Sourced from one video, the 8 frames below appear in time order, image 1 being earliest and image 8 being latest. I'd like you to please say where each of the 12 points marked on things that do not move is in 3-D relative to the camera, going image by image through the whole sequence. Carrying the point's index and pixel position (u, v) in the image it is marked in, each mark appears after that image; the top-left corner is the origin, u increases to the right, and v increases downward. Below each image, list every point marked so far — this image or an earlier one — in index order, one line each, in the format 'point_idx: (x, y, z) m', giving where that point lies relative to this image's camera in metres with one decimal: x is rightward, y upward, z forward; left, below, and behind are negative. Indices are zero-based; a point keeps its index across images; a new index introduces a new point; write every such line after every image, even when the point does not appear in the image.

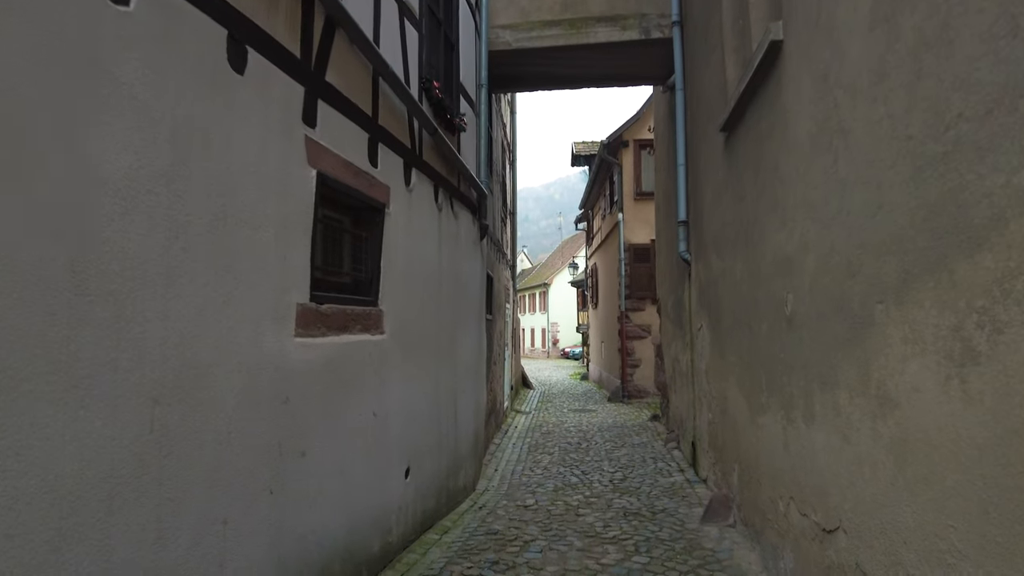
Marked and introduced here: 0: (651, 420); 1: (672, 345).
0: (+2.4, -2.3, +11.1) m
1: (+2.2, -0.8, +8.9) m
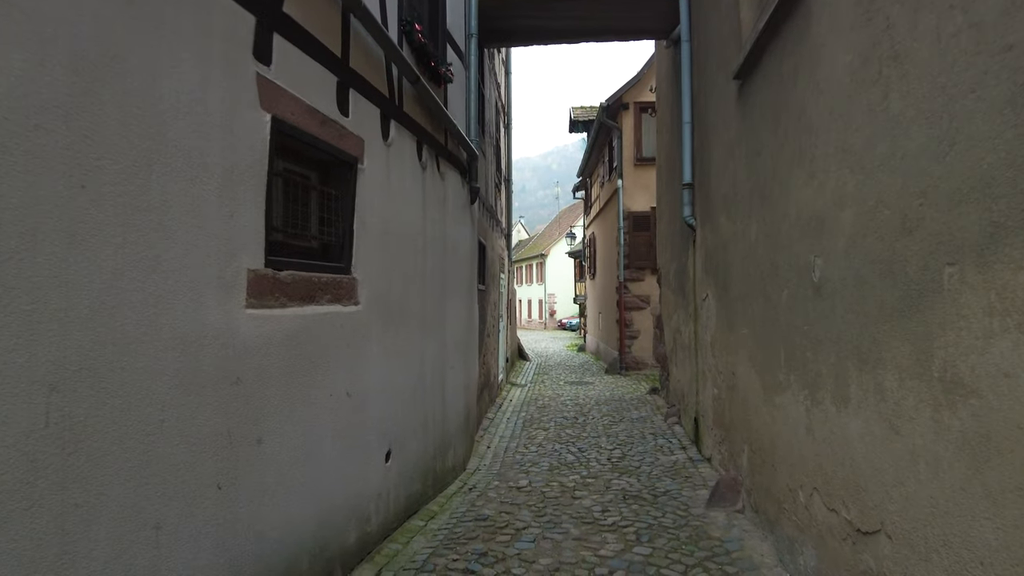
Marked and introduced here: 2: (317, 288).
0: (+2.3, -1.8, +10.8) m
1: (+2.1, -0.4, +8.5) m
2: (-1.0, 0.0, +3.3) m
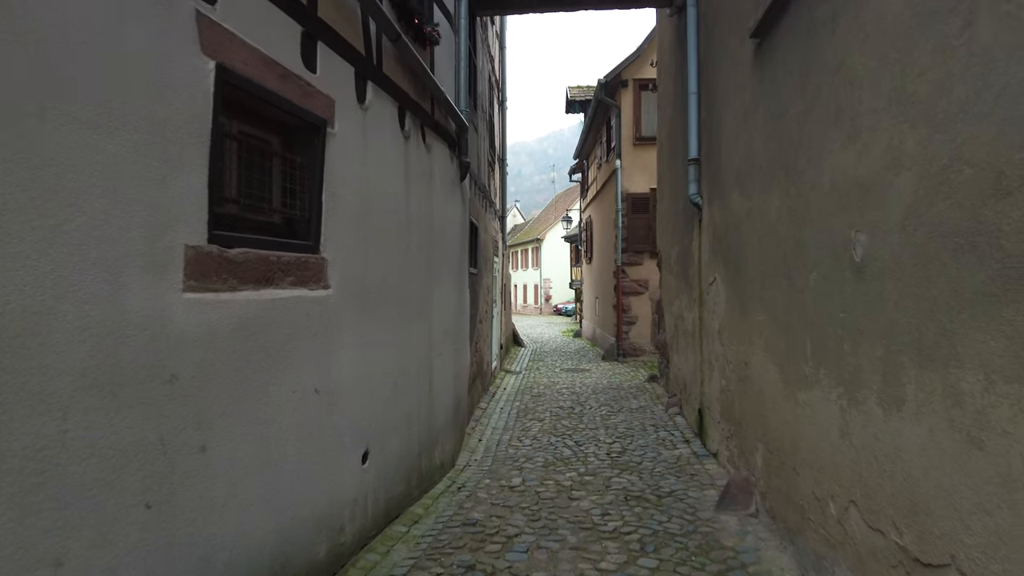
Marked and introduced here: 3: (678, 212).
0: (+2.2, -1.5, +10.4) m
1: (+2.1, -0.2, +8.1) m
2: (-1.1, +0.1, +2.9) m
3: (+2.0, +0.9, +7.8) m
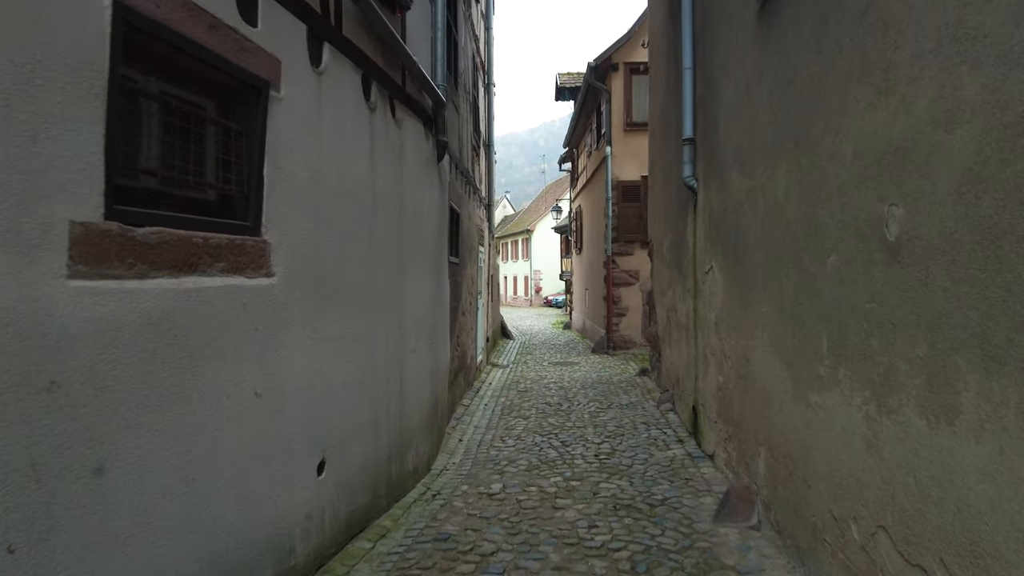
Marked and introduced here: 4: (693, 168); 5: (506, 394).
0: (+2.0, -1.4, +10.0) m
1: (+1.9, 0.0, +7.7) m
2: (-1.2, +0.1, +2.5) m
3: (+1.8, +1.0, +7.4) m
4: (+1.6, +1.1, +5.7) m
5: (-0.1, -1.5, +8.8) m
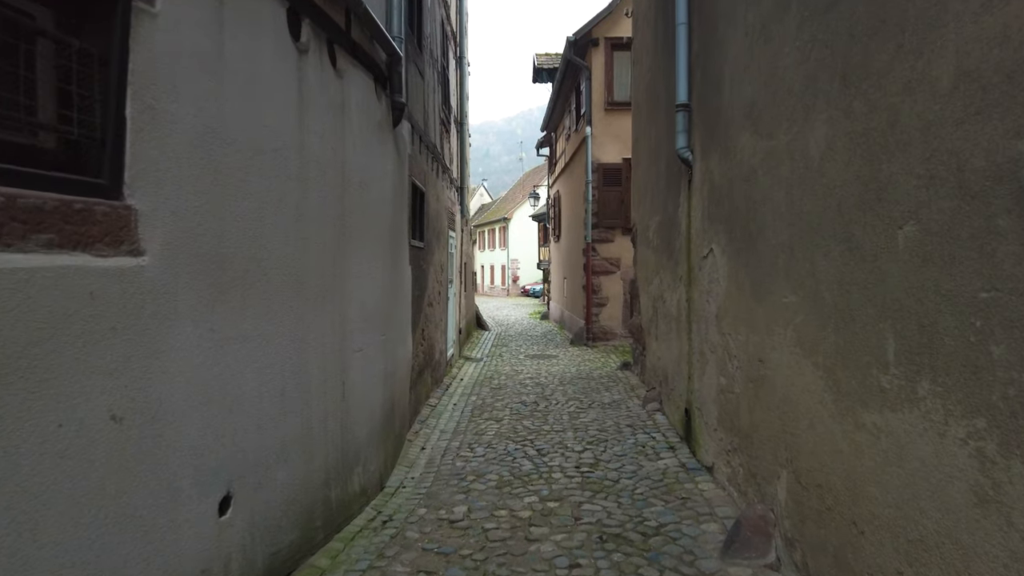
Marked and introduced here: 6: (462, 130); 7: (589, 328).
0: (+1.6, -1.2, +9.4) m
1: (+1.6, +0.1, +7.0) m
2: (-1.3, +0.2, +1.7) m
3: (+1.5, +1.2, +6.7) m
4: (+1.4, +1.2, +5.0) m
5: (-0.4, -1.3, +8.0) m
6: (-0.9, +2.9, +11.7) m
7: (+1.5, -0.8, +12.7) m
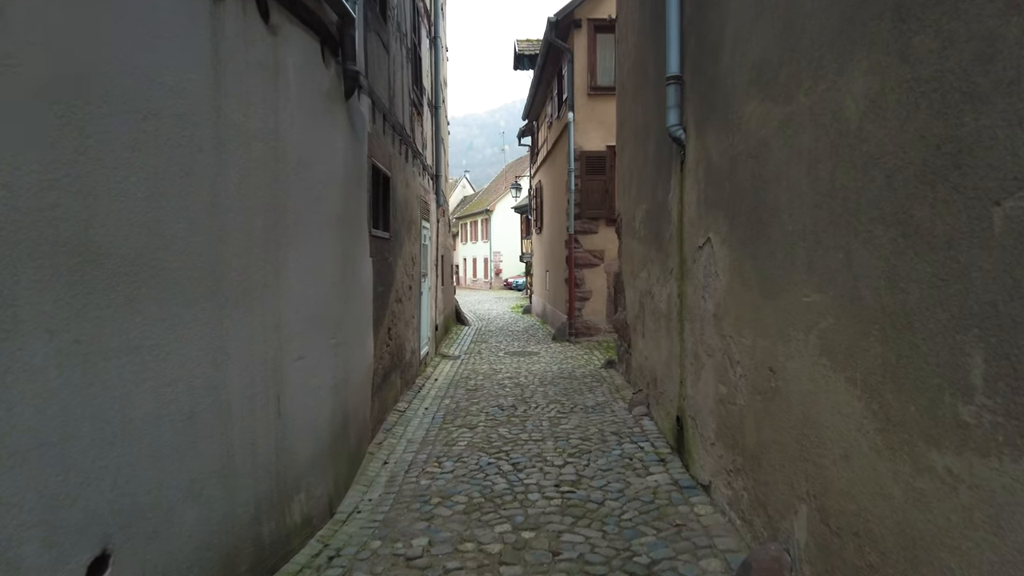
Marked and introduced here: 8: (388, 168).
0: (+1.3, -1.1, +8.9) m
1: (+1.3, +0.2, +6.5) m
2: (-1.4, +0.2, +1.1) m
3: (+1.3, +1.2, +6.1) m
4: (+1.2, +1.2, +4.4) m
5: (-0.7, -1.2, +7.5) m
6: (-1.3, +3.0, +11.1) m
7: (+1.1, -0.7, +12.2) m
8: (-1.2, +1.1, +6.0) m
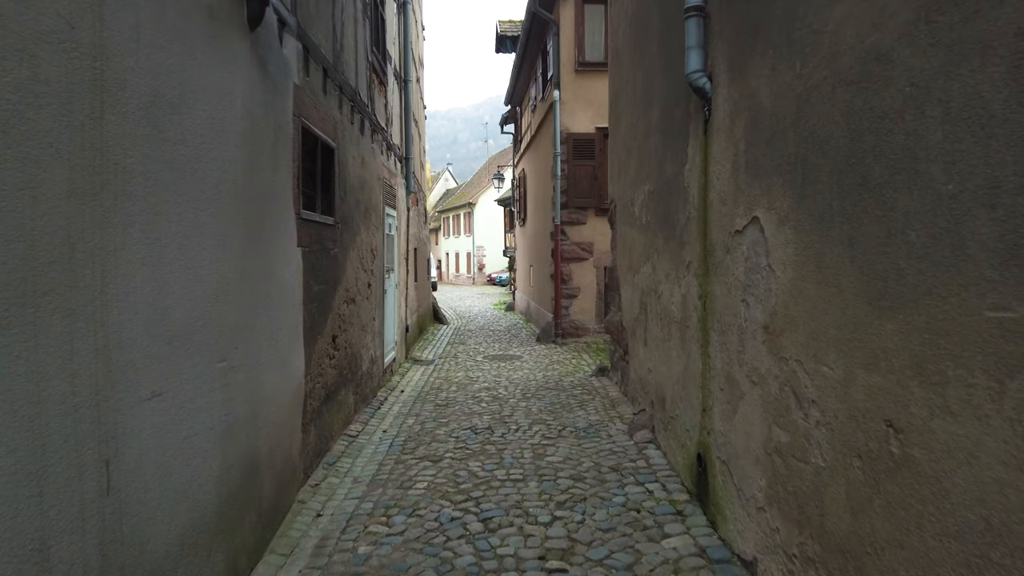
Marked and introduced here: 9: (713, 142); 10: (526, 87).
0: (+1.0, -1.1, +7.8) m
1: (+1.1, +0.2, +5.4) m
2: (-1.5, +0.2, -0.1) m
3: (+1.1, +1.2, +5.0) m
4: (+1.0, +1.2, +3.3) m
5: (-0.9, -1.2, +6.3) m
6: (-1.6, +3.1, +9.9) m
7: (+0.8, -0.6, +11.1) m
8: (-1.4, +1.1, +4.9) m
9: (+1.0, +0.8, +3.3) m
10: (+0.3, +5.1, +16.3) m
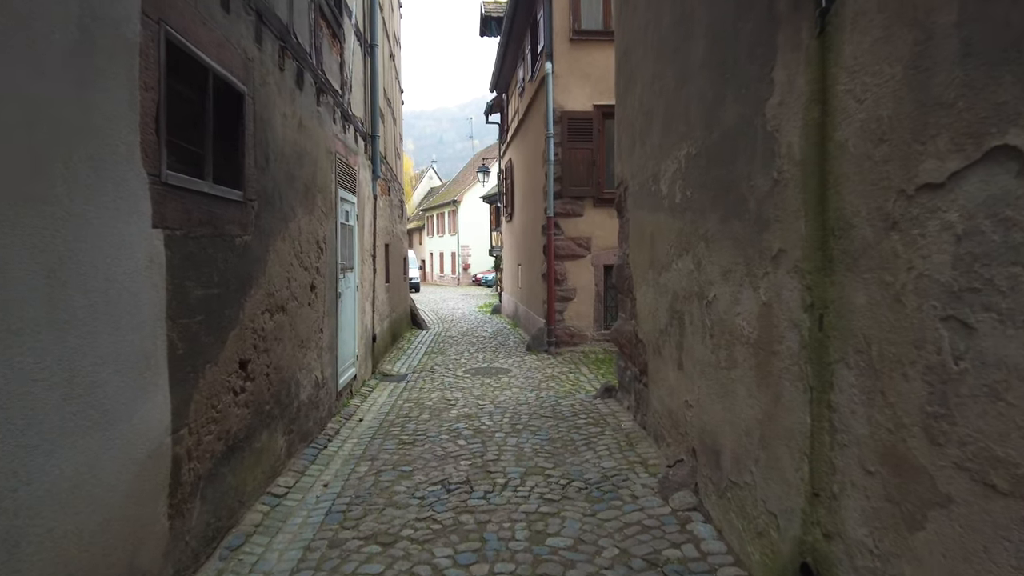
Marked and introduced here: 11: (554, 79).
0: (+0.9, -1.1, +6.3) m
1: (+1.0, +0.2, +4.0) m
2: (-1.5, +0.1, -1.6) m
3: (+1.0, +1.2, +3.6) m
4: (+1.0, +1.2, +1.9) m
5: (-1.0, -1.2, +4.9) m
6: (-1.8, +3.0, +8.4) m
7: (+0.6, -0.6, +9.6) m
8: (-1.5, +1.1, +3.4) m
9: (+1.0, +0.7, +1.9) m
10: (0.0, +5.0, +14.8) m
11: (+0.6, +3.1, +9.6) m
